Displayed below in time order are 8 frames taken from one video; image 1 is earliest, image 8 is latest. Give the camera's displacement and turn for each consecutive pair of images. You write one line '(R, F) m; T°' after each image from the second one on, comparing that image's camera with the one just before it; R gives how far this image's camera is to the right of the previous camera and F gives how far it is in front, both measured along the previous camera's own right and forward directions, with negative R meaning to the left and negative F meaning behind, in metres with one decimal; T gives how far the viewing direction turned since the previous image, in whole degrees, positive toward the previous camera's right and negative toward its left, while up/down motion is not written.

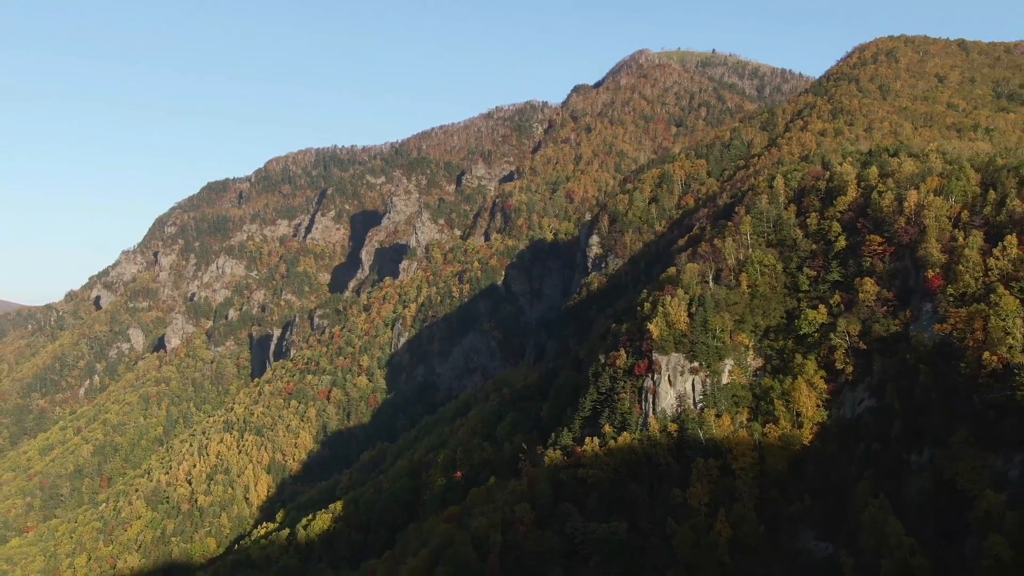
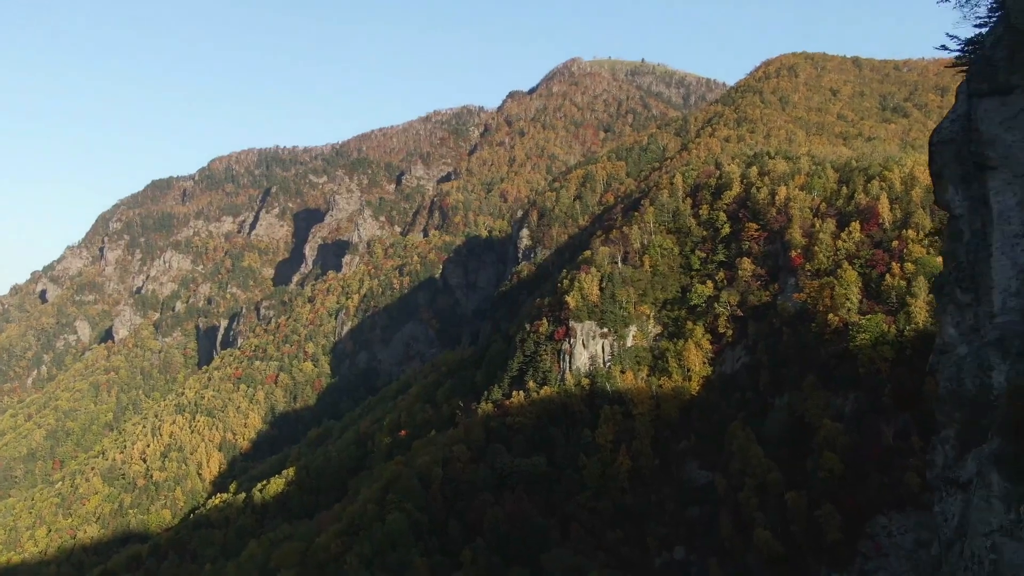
(-0.3, -13.2) m; +4°
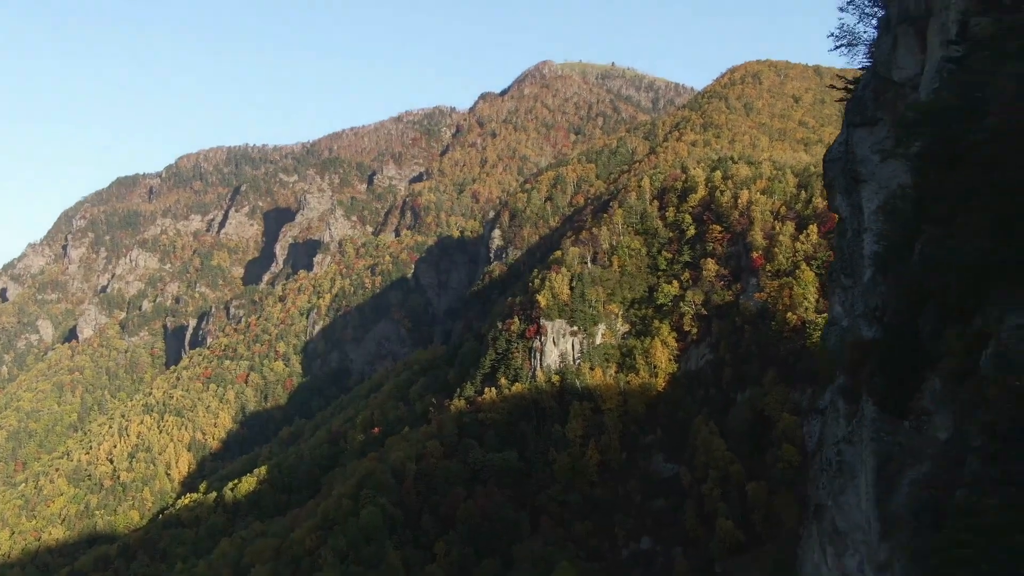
(-0.3, -2.4) m; +2°
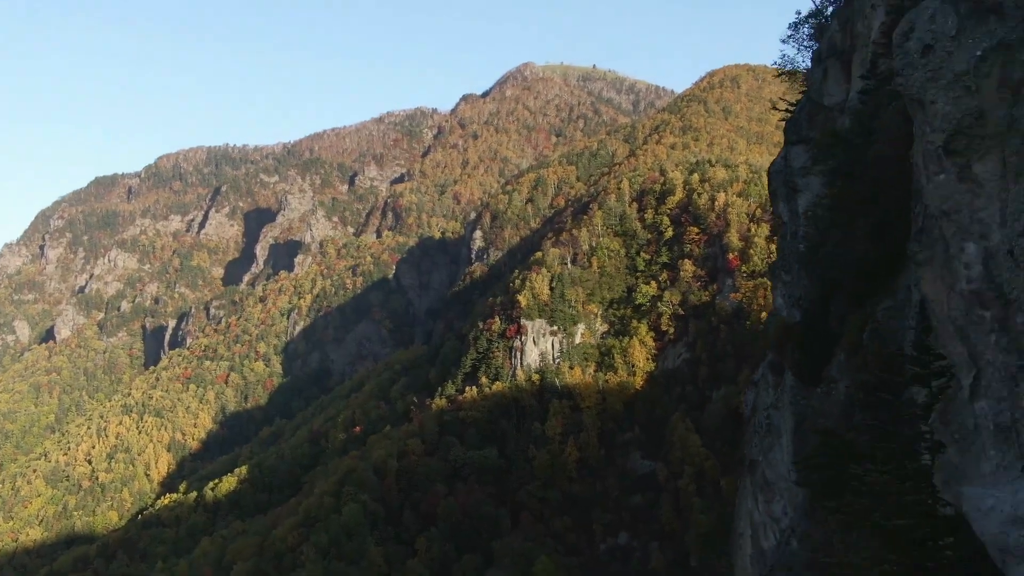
(0.0, -1.3) m; +1°
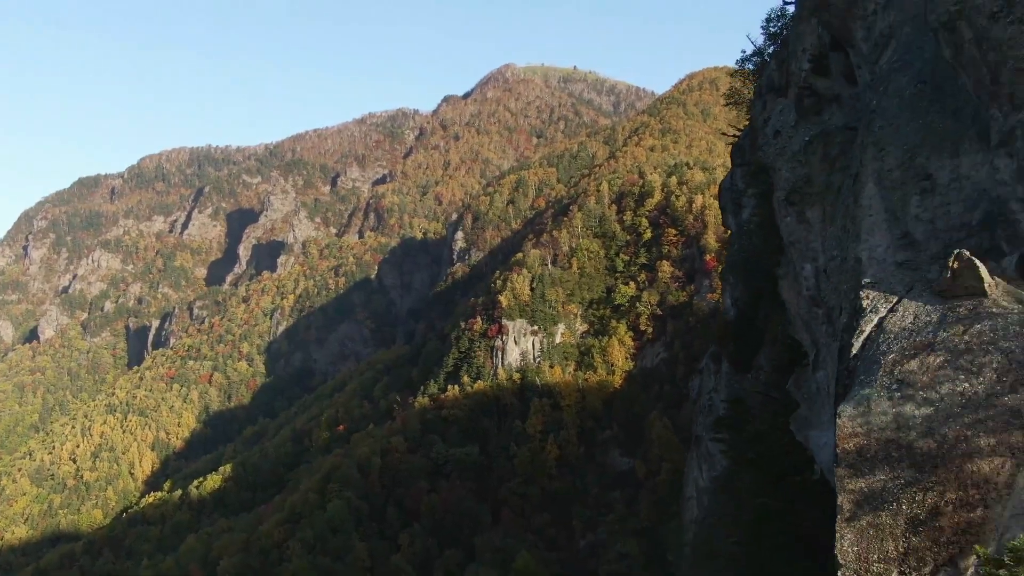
(0.0, -1.5) m; +1°
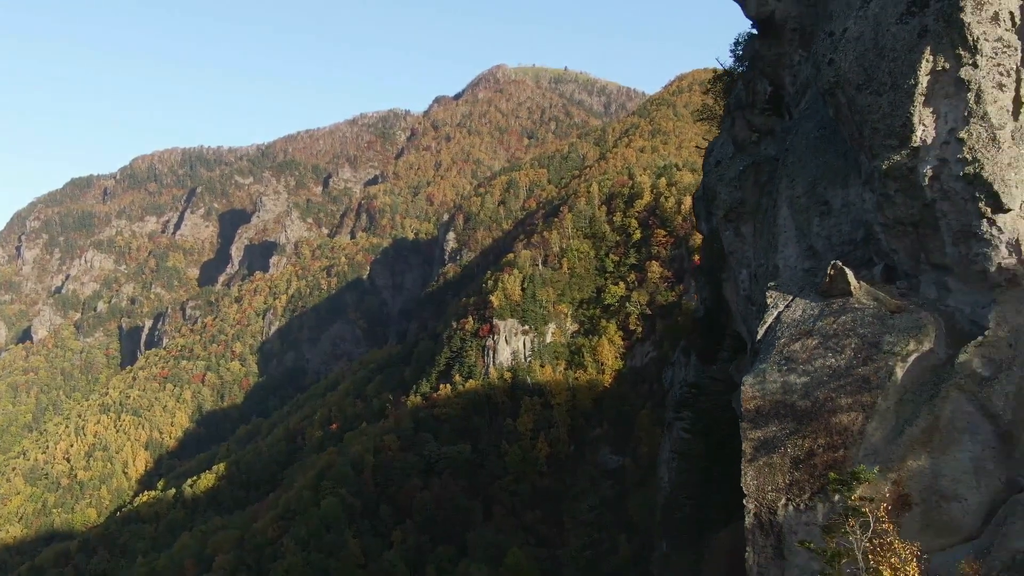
(0.0, -1.2) m; +1°
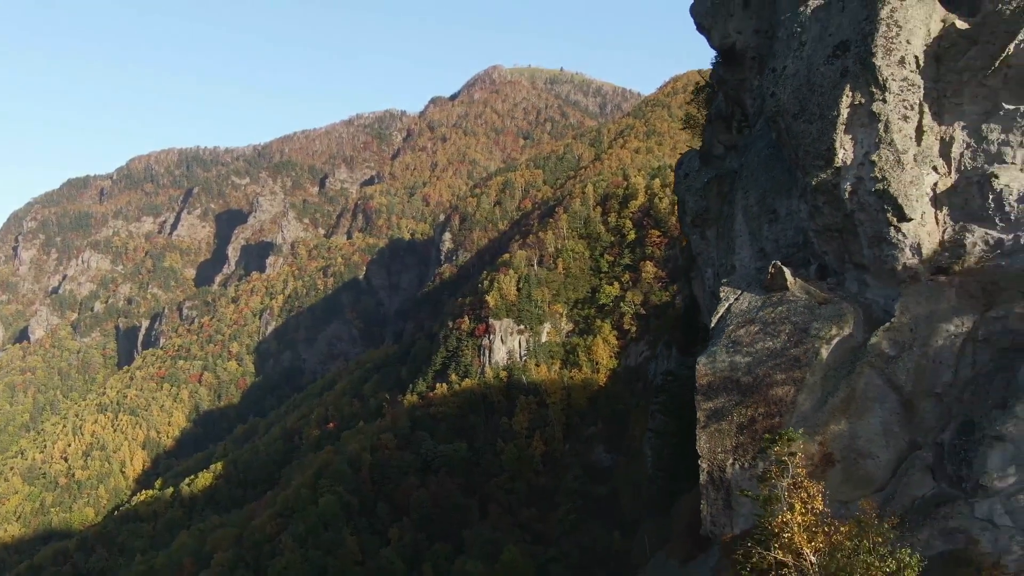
(0.0, -0.9) m; 0°
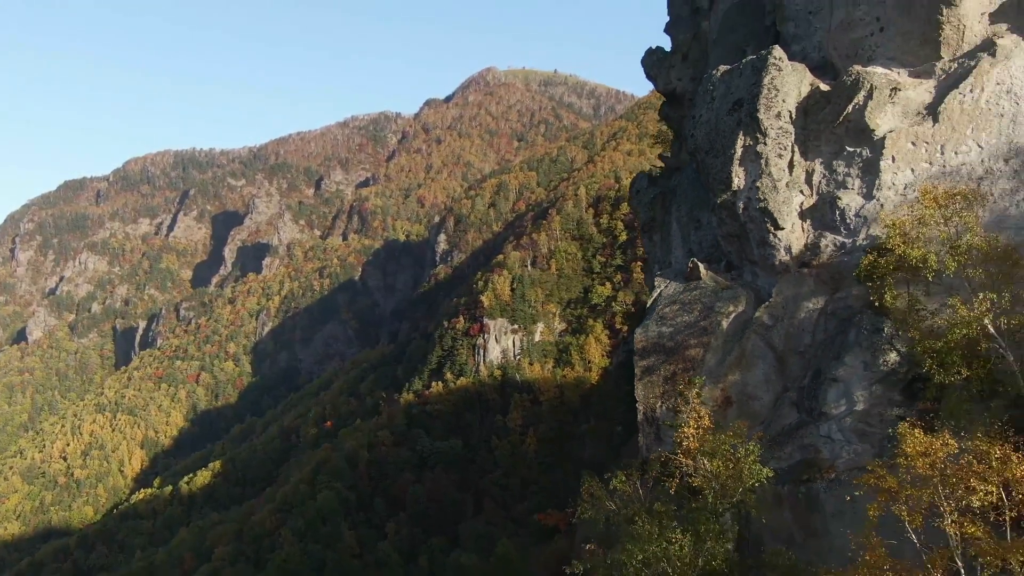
(+0.1, -2.1) m; 0°
